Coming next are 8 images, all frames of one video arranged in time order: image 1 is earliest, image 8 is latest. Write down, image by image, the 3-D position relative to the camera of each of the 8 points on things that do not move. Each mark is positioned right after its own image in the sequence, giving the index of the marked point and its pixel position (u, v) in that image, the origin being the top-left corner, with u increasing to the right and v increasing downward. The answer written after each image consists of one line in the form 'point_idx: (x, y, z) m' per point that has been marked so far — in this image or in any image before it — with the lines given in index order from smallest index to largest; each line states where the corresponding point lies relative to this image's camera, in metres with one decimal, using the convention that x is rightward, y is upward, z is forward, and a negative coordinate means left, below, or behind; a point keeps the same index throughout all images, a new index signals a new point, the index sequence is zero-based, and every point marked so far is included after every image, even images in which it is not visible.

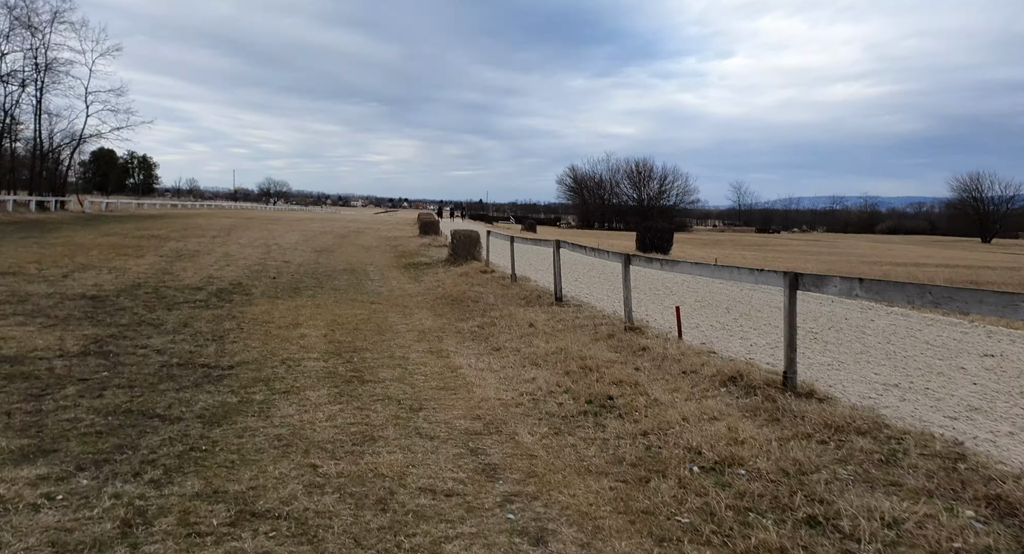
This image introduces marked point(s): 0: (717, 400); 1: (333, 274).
0: (+1.5, -0.9, +5.0) m
1: (-4.5, +0.1, +16.6) m
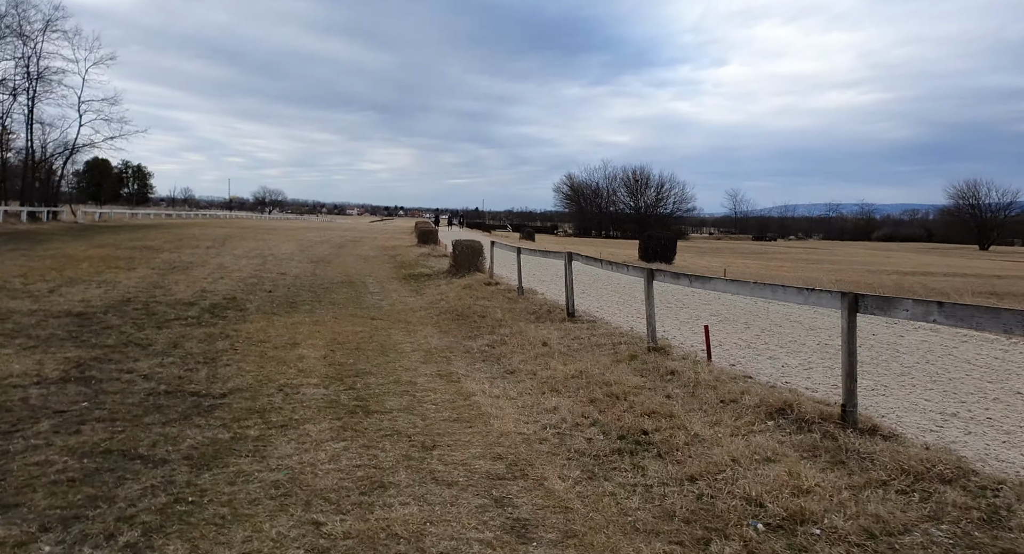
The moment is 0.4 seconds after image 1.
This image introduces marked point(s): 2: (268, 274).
0: (+1.7, -1.1, +4.4) m
1: (-4.4, -0.2, +16.1) m
2: (-7.0, +0.1, +19.0) m
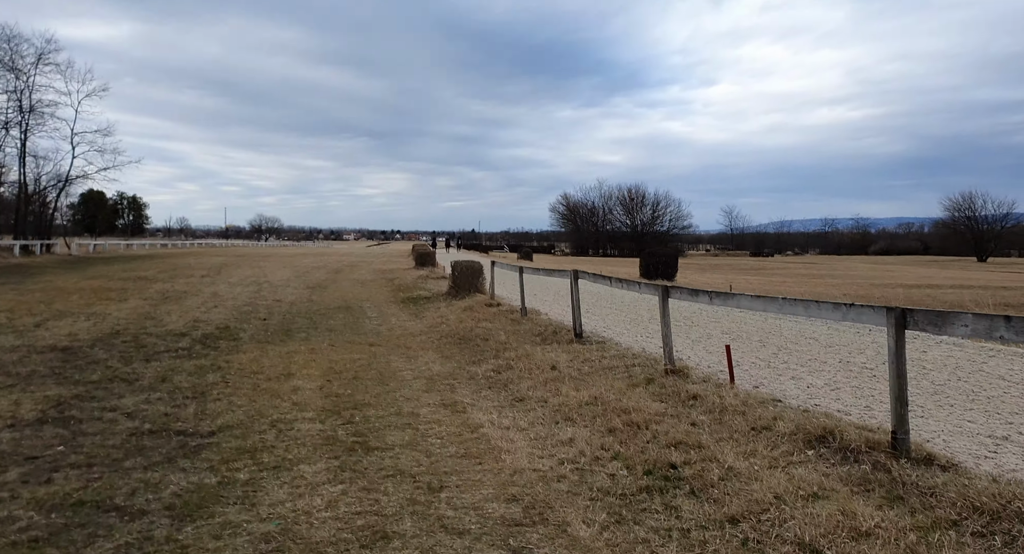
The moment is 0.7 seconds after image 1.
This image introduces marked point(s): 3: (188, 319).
0: (+1.8, -1.2, +4.0) m
1: (-4.4, -0.9, +15.6) m
2: (-7.0, -0.7, +18.6) m
3: (-6.9, -0.9, +14.1) m
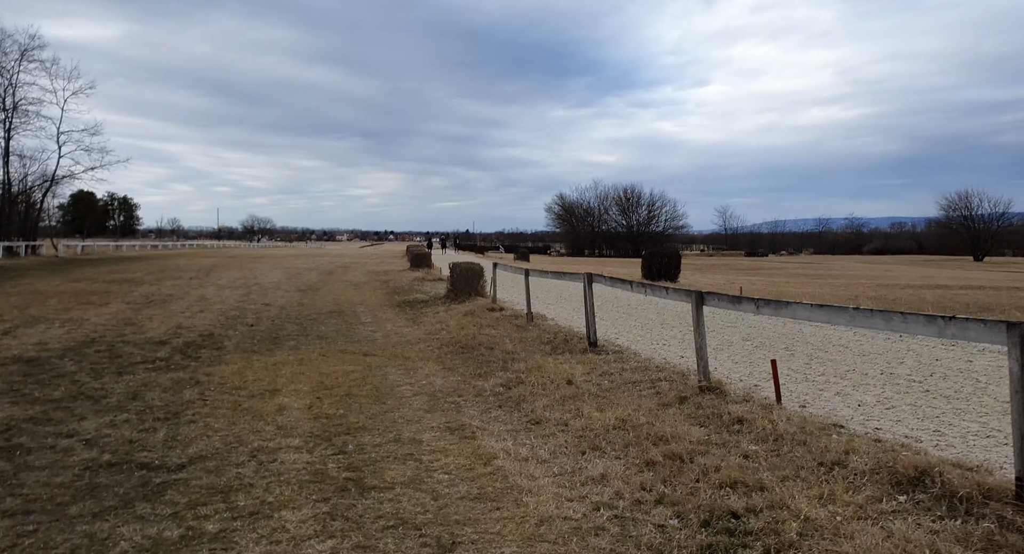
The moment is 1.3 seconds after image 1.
0: (+2.0, -1.2, +3.2) m
1: (-4.3, -0.9, +14.8) m
2: (-7.0, -0.8, +17.8) m
3: (-6.8, -1.0, +13.2) m
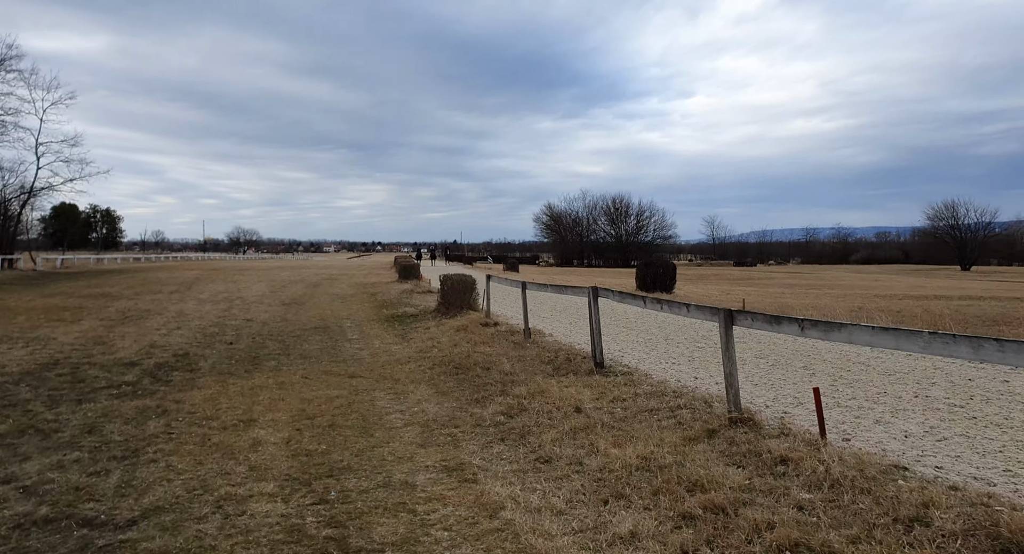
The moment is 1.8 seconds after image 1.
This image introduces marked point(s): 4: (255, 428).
0: (+2.1, -1.3, +2.6) m
1: (-4.4, -1.2, +14.0) m
2: (-7.2, -1.1, +16.9) m
3: (-6.9, -1.3, +12.4) m
4: (-2.5, -1.5, +6.4) m
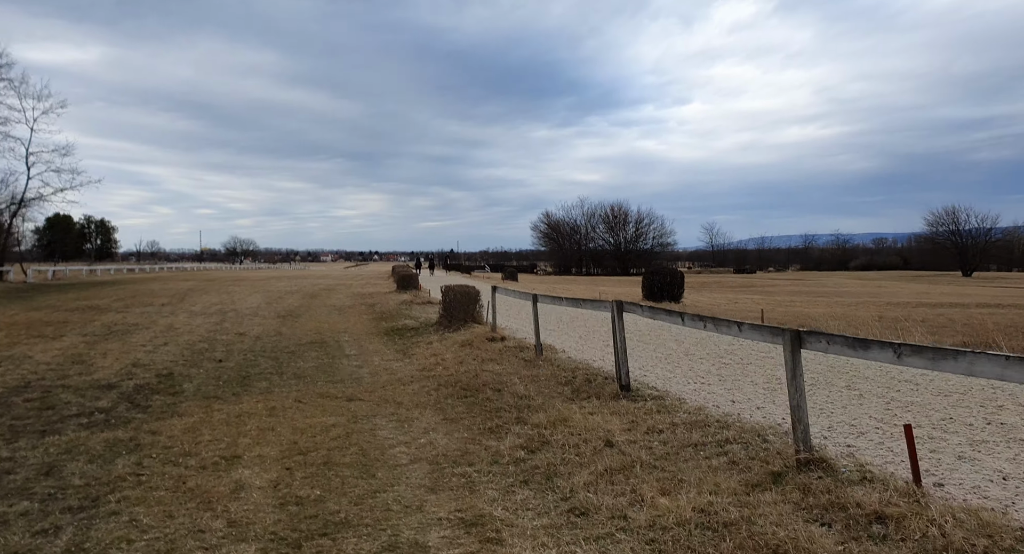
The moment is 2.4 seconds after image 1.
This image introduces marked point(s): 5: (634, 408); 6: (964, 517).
0: (+2.3, -1.4, +1.8) m
1: (-4.3, -1.5, +13.2) m
2: (-7.0, -1.4, +16.1) m
3: (-6.8, -1.5, +11.5) m
4: (-2.3, -1.6, +5.6) m
5: (+1.2, -1.3, +6.6) m
6: (+2.3, -1.2, +3.4) m
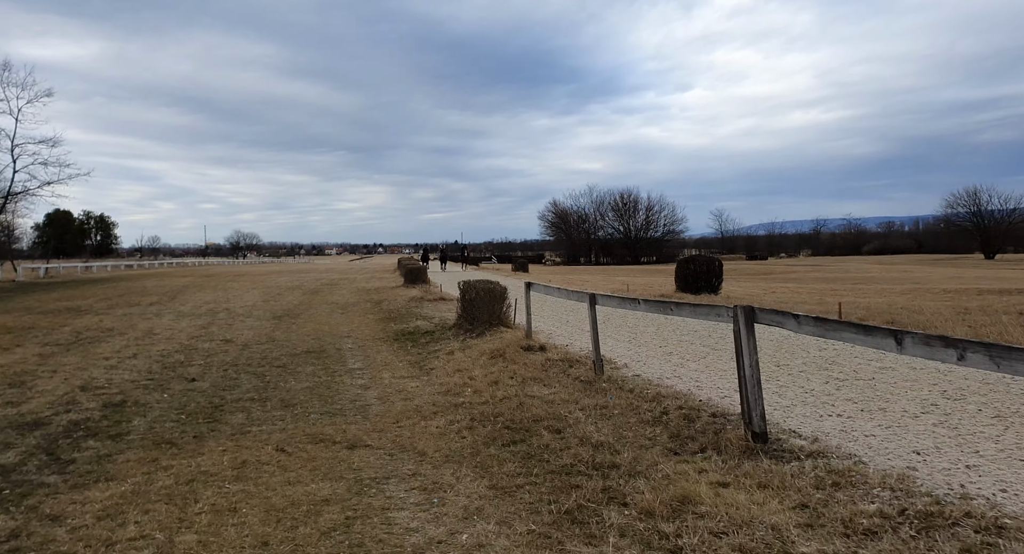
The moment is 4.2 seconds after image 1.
0: (+2.8, -1.4, -0.6) m
1: (-3.7, -1.4, +10.9) m
2: (-6.4, -1.4, +13.8) m
3: (-6.2, -1.5, +9.3) m
4: (-1.7, -1.6, +3.3) m
5: (+1.8, -1.3, +4.2) m
6: (+2.9, -1.2, +1.1) m
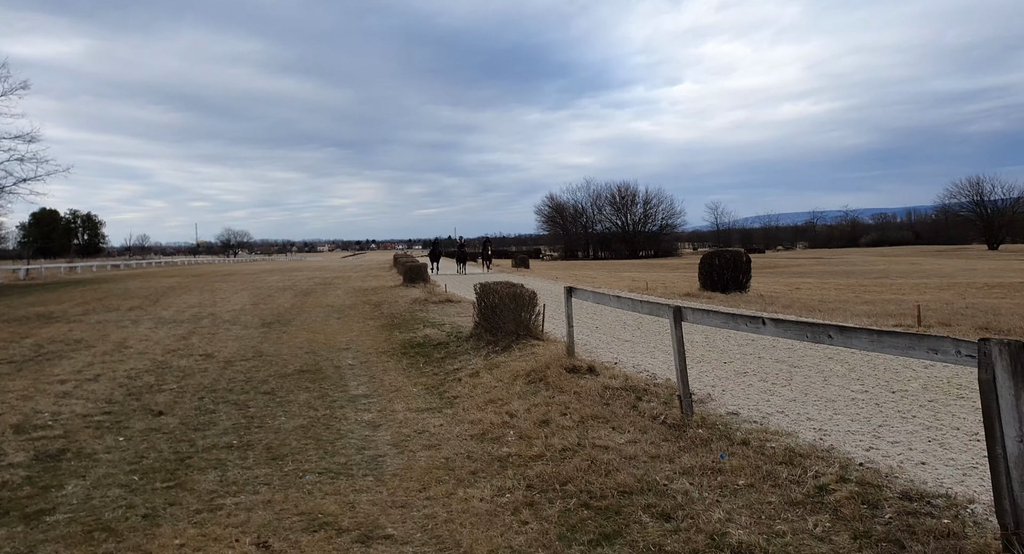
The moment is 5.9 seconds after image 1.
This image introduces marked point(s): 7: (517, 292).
0: (+3.4, -1.5, -2.4) m
1: (-3.2, -1.5, +9.0) m
2: (-5.9, -1.5, +11.9) m
3: (-5.7, -1.7, +7.3) m
4: (-1.2, -1.8, +1.4) m
5: (+2.4, -1.3, +2.4) m
6: (+3.5, -1.3, -0.7) m
7: (+0.1, -0.2, +10.3) m
